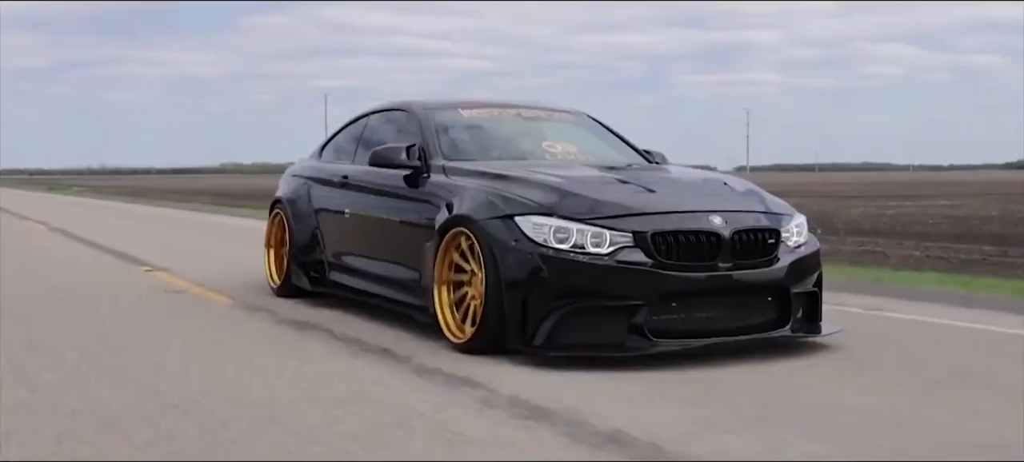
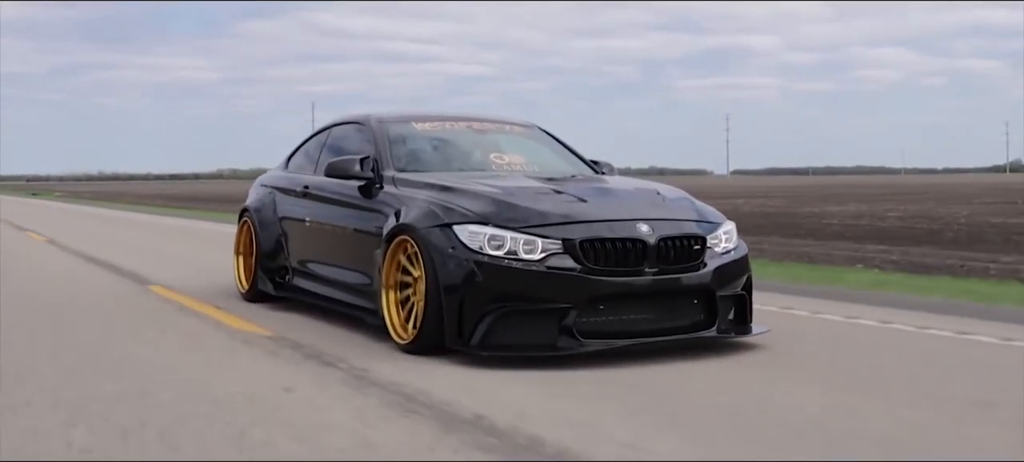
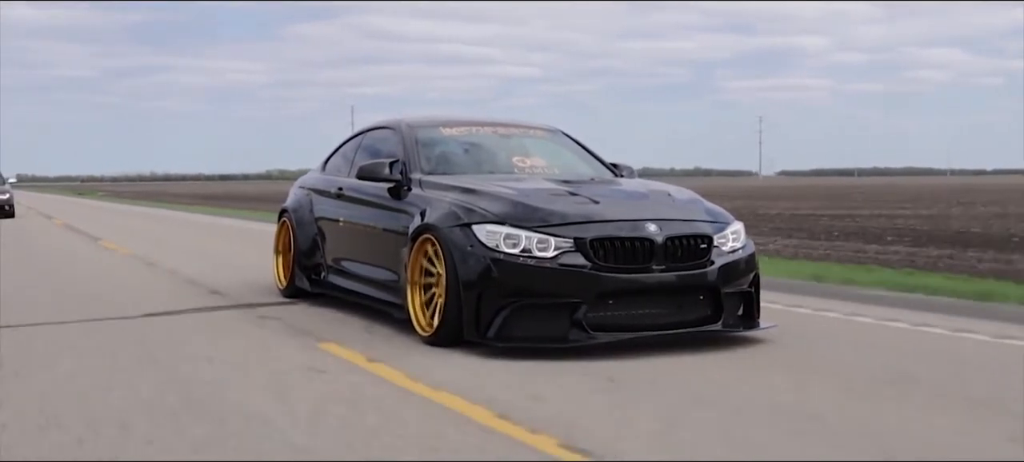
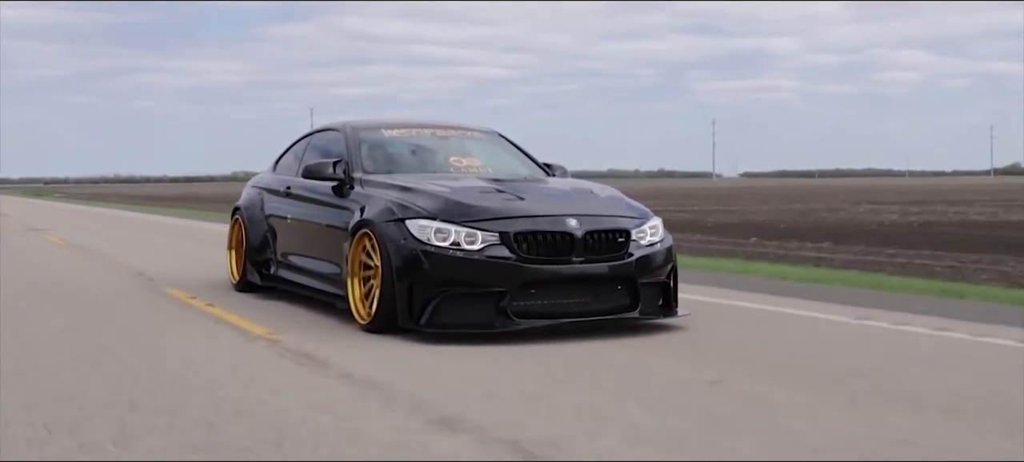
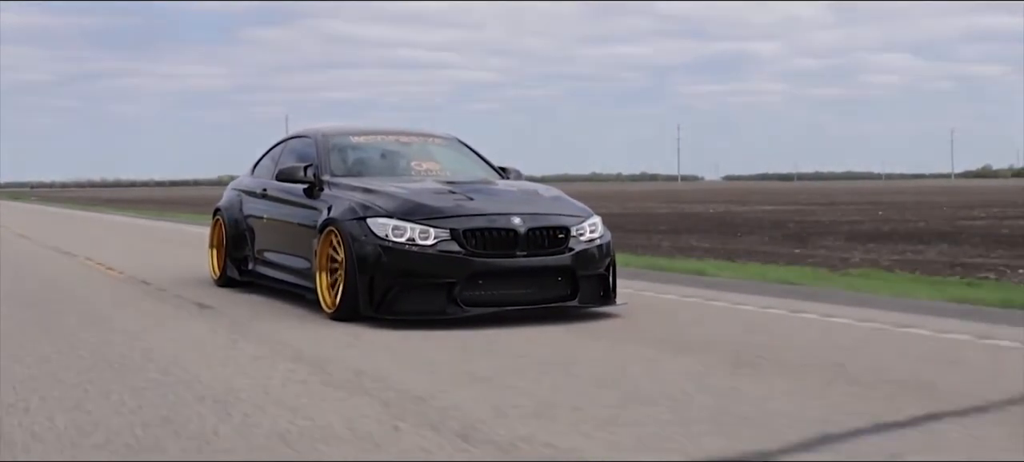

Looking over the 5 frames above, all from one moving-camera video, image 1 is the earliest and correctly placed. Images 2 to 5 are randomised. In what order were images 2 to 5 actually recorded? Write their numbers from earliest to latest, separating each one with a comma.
2, 3, 4, 5
